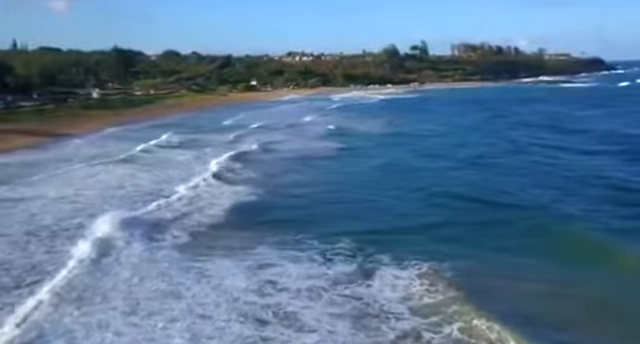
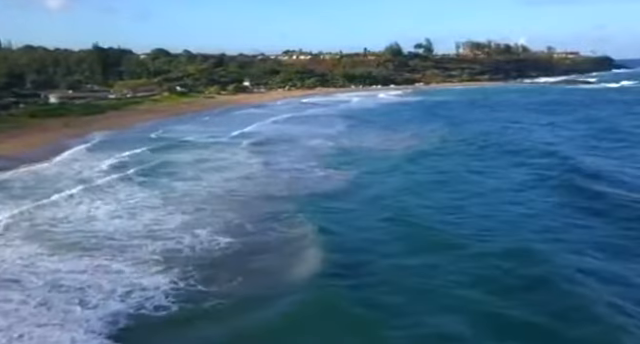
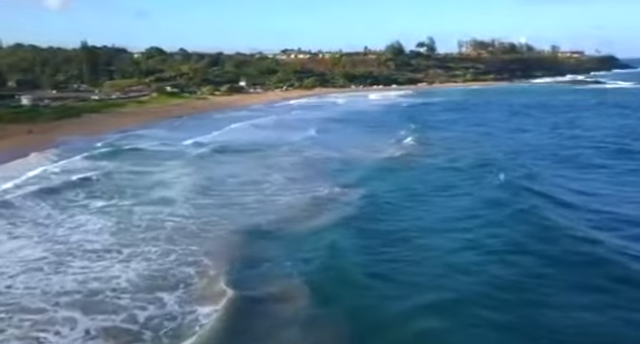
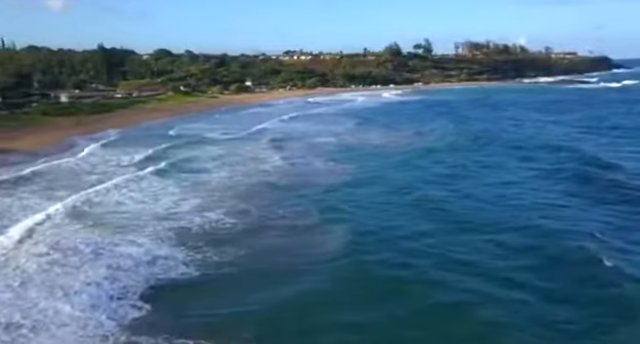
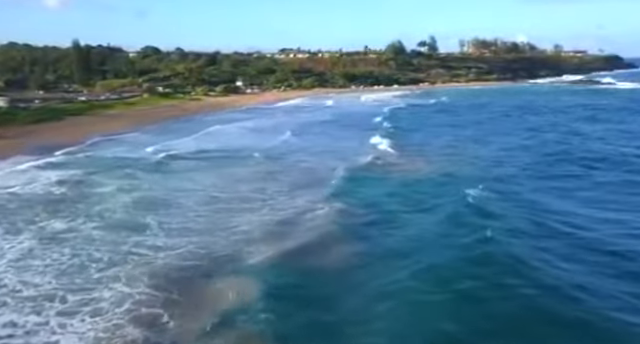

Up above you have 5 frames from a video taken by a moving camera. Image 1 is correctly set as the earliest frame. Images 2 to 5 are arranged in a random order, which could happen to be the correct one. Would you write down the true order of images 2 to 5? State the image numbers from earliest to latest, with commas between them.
4, 2, 3, 5
